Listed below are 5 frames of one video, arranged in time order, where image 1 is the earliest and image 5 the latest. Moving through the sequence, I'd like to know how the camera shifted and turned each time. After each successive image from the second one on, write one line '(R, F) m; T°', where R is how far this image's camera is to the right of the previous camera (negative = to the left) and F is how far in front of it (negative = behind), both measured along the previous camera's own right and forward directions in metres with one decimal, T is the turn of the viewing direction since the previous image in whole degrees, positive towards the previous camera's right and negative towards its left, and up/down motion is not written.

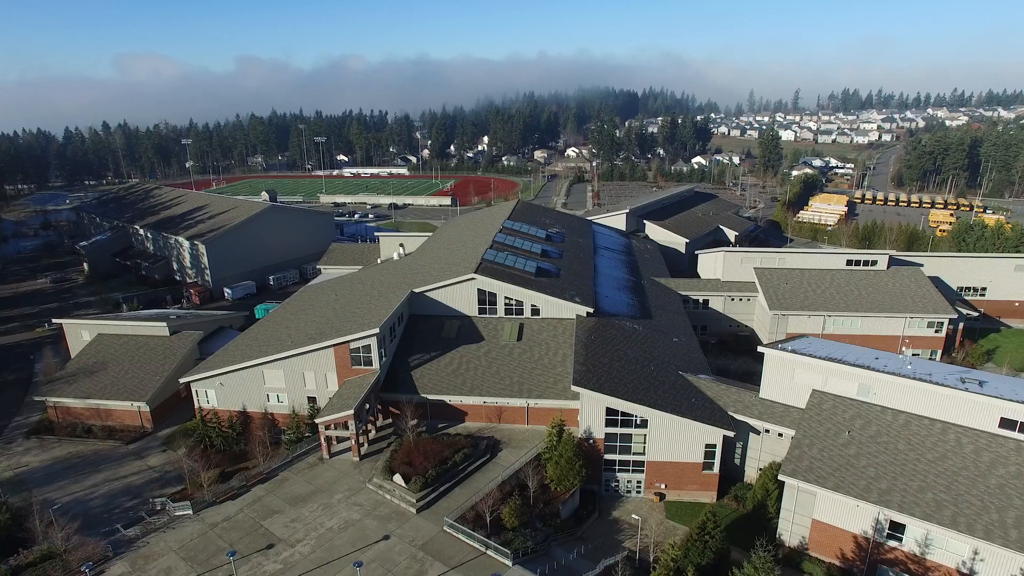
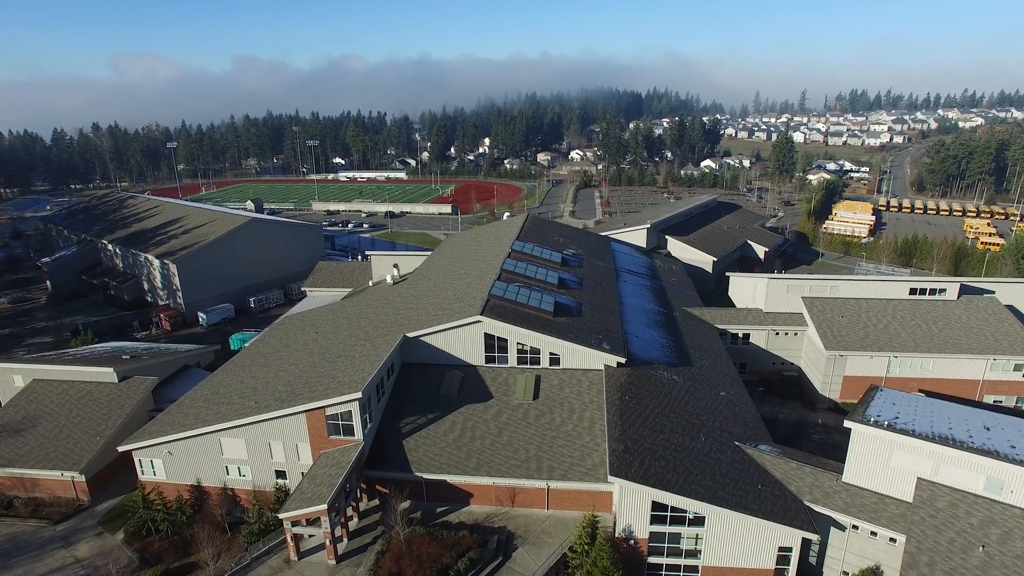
(-0.4, +3.5) m; 0°
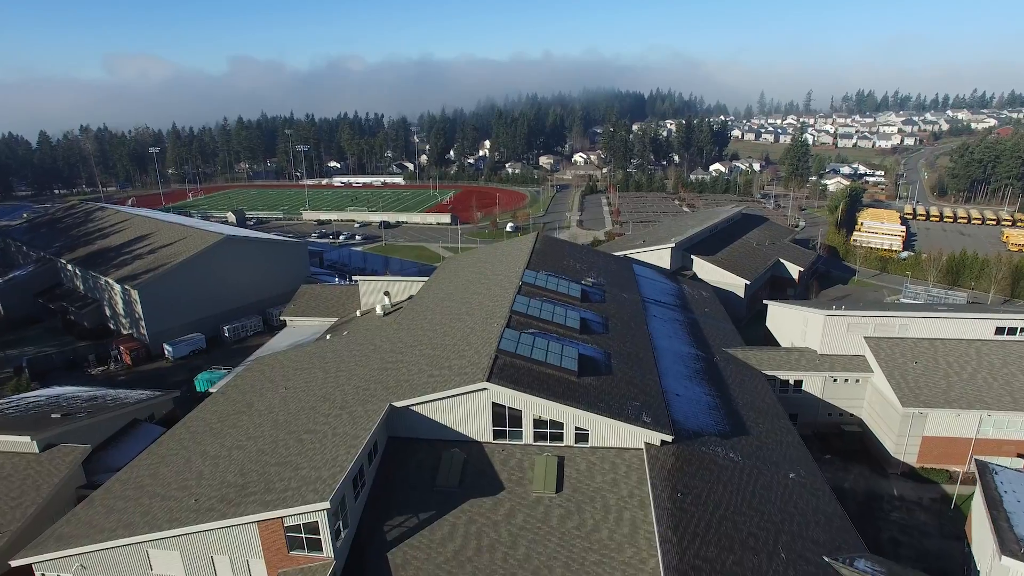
(-0.3, +3.5) m; 0°
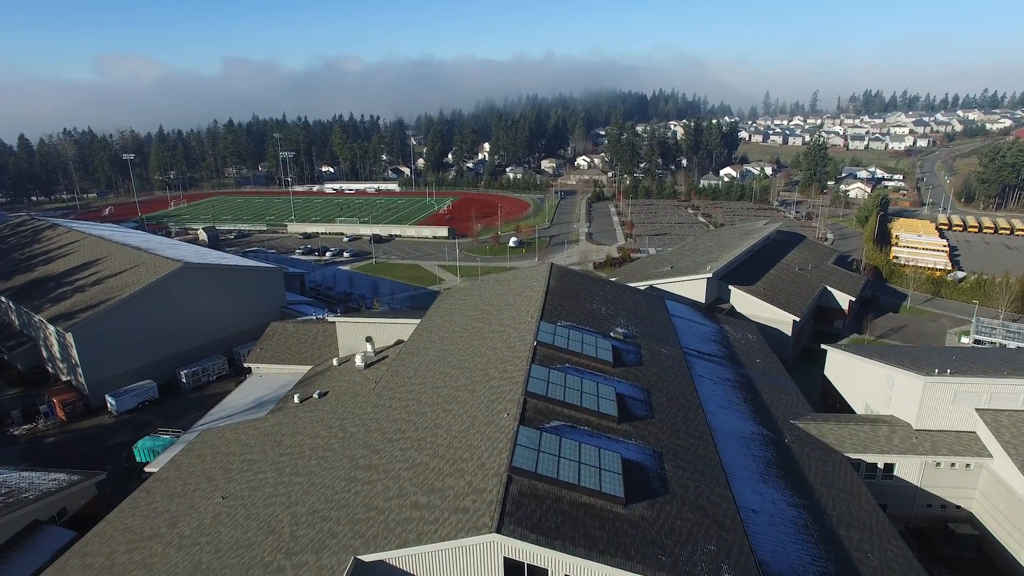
(-0.3, +4.1) m; 0°
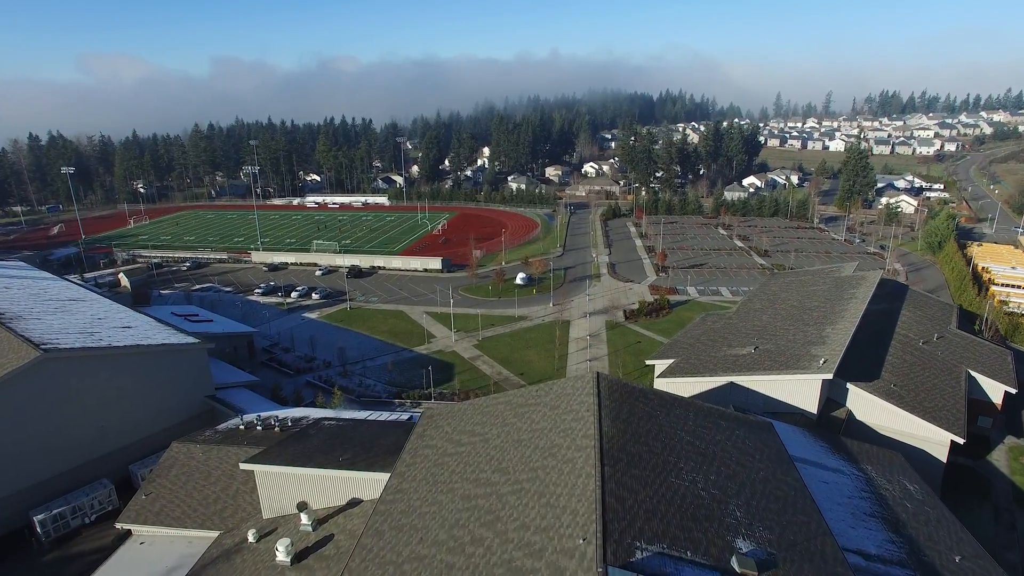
(-0.5, +7.8) m; 0°
